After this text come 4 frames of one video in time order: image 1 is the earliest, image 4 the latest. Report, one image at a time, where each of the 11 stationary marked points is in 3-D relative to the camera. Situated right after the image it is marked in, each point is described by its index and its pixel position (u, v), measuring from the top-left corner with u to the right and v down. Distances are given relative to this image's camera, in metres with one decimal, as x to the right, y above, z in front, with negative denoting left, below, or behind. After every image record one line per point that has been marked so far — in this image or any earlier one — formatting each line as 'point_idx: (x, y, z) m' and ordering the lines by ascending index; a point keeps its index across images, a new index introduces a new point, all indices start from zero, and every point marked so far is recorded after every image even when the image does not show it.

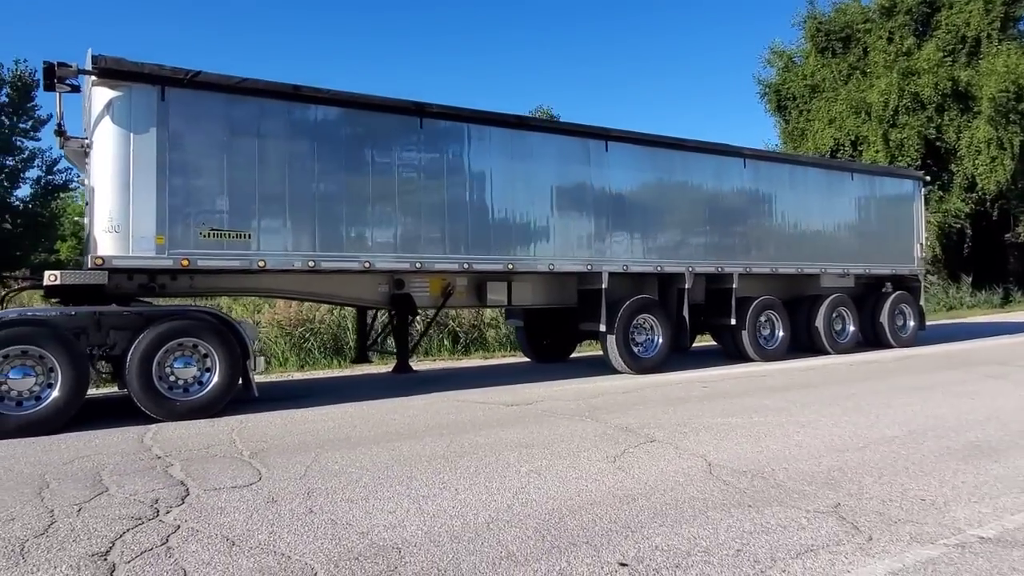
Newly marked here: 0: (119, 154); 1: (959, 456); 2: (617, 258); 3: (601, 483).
0: (-4.2, +1.4, +8.2) m
1: (+4.0, -1.5, +6.9) m
2: (+1.5, +0.5, +11.9) m
3: (+0.7, -1.5, +5.9) m
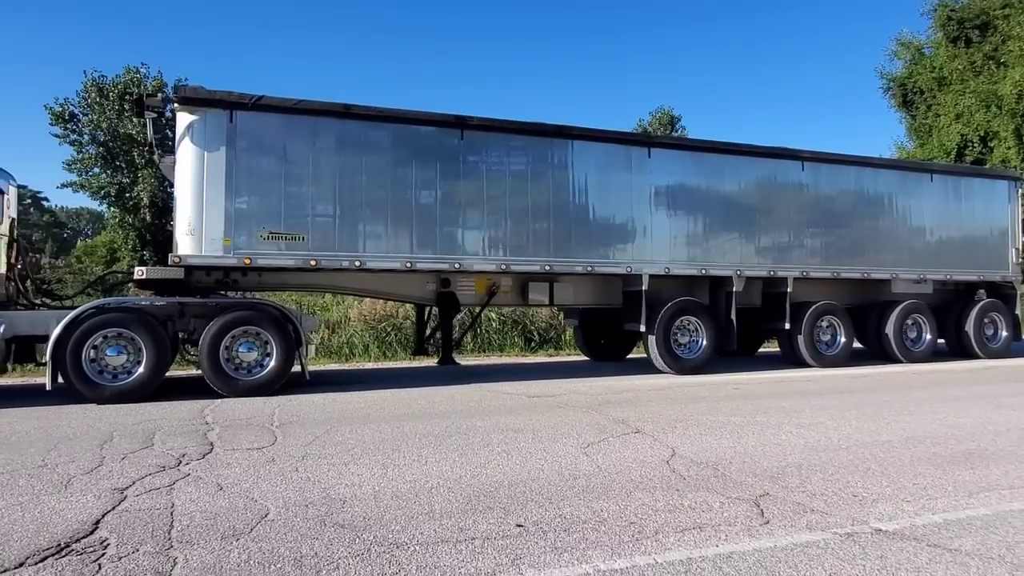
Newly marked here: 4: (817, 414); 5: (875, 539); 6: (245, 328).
0: (-4.0, +1.5, +9.7) m
1: (+3.8, -1.6, +6.9) m
2: (+2.3, +0.4, +12.3) m
3: (+0.4, -1.5, +6.6) m
4: (+3.5, -1.4, +8.9) m
5: (+2.3, -1.6, +4.9) m
6: (-3.4, -0.5, +9.8) m
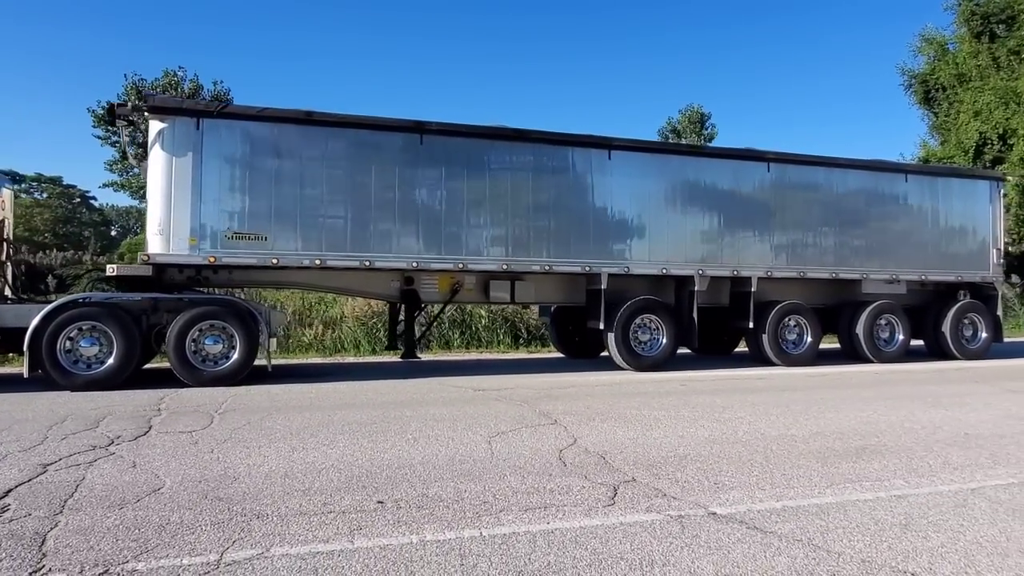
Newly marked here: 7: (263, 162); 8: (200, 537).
0: (-4.7, +1.5, +10.4) m
1: (+2.9, -1.6, +7.2) m
2: (+1.8, +0.4, +12.7) m
3: (-0.5, -1.5, +7.0) m
4: (+2.7, -1.4, +9.2) m
5: (+1.3, -1.6, +5.3) m
6: (-4.1, -0.5, +10.5) m
7: (-3.5, +1.8, +10.8) m
8: (-1.9, -1.5, +4.8) m
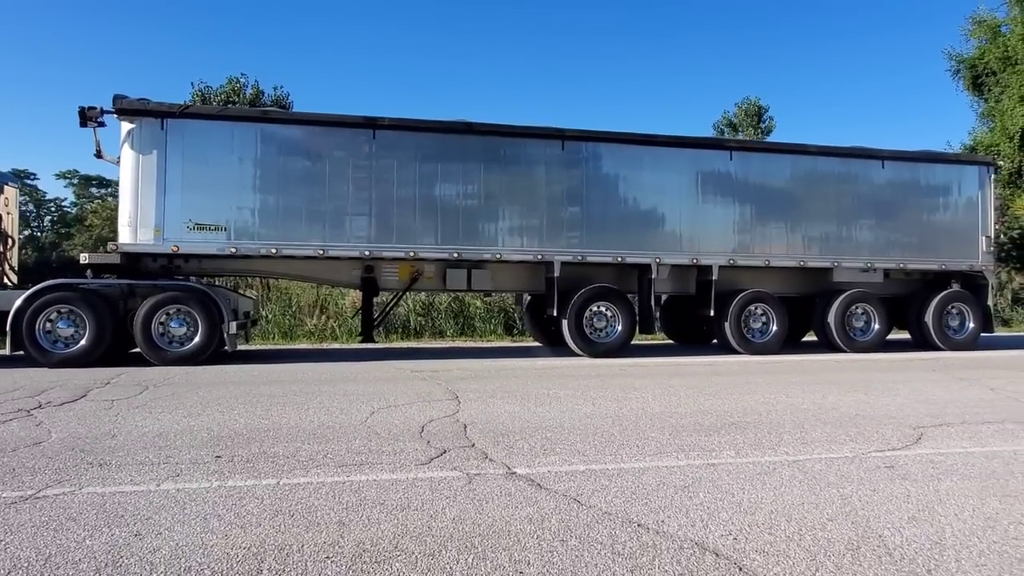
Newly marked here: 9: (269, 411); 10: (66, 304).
0: (-5.5, +1.7, +11.4) m
1: (+1.7, -1.4, +7.4) m
2: (+1.1, +0.6, +13.0) m
3: (-1.8, -1.3, +7.6) m
4: (+1.7, -1.2, +9.4) m
5: (-0.1, -1.4, +5.7) m
6: (-4.9, -0.3, +11.4) m
7: (-4.3, +2.0, +11.7) m
8: (-3.4, -1.4, +5.5) m
9: (-2.5, -1.3, +7.9) m
10: (-6.4, -0.2, +11.1) m
